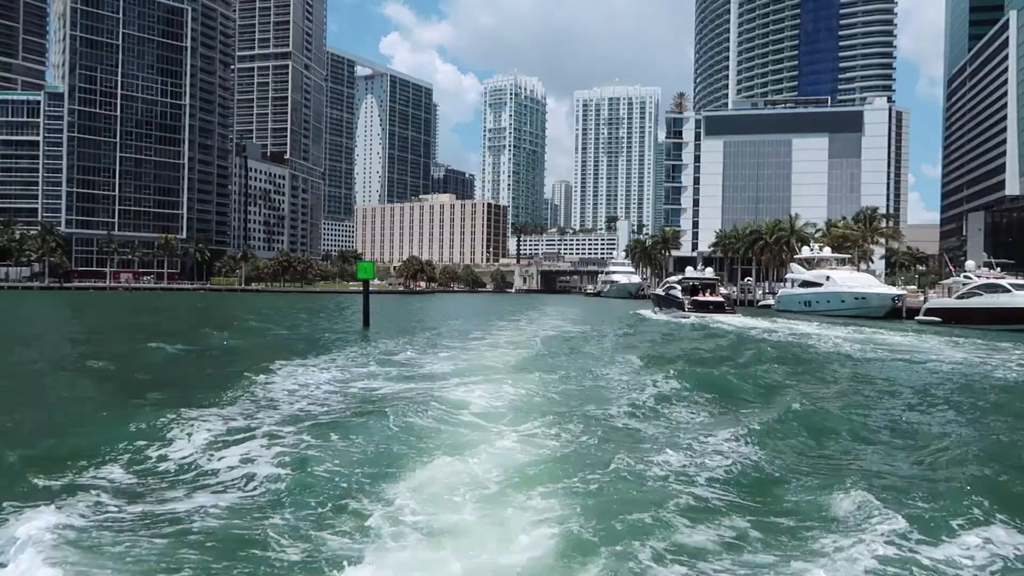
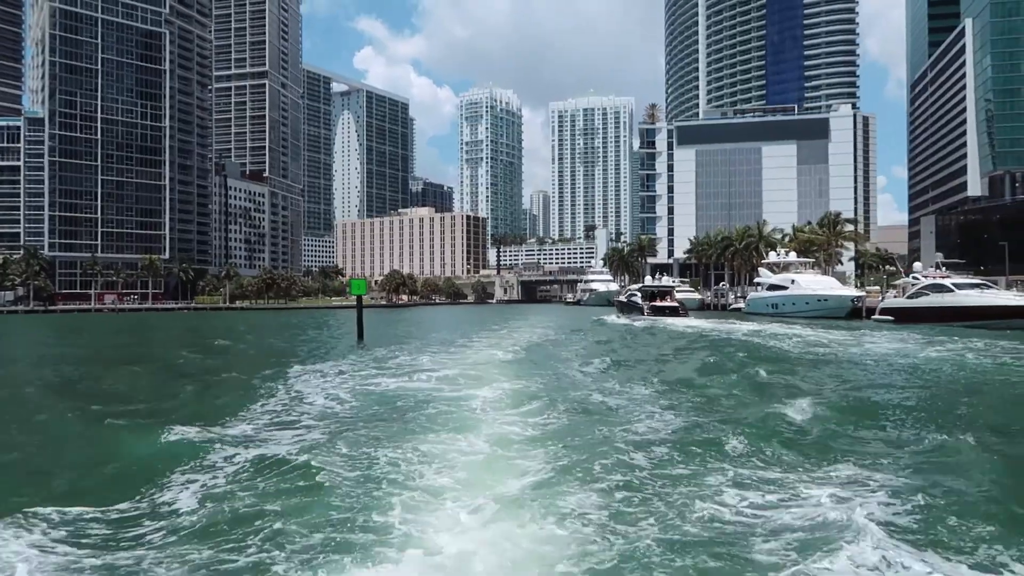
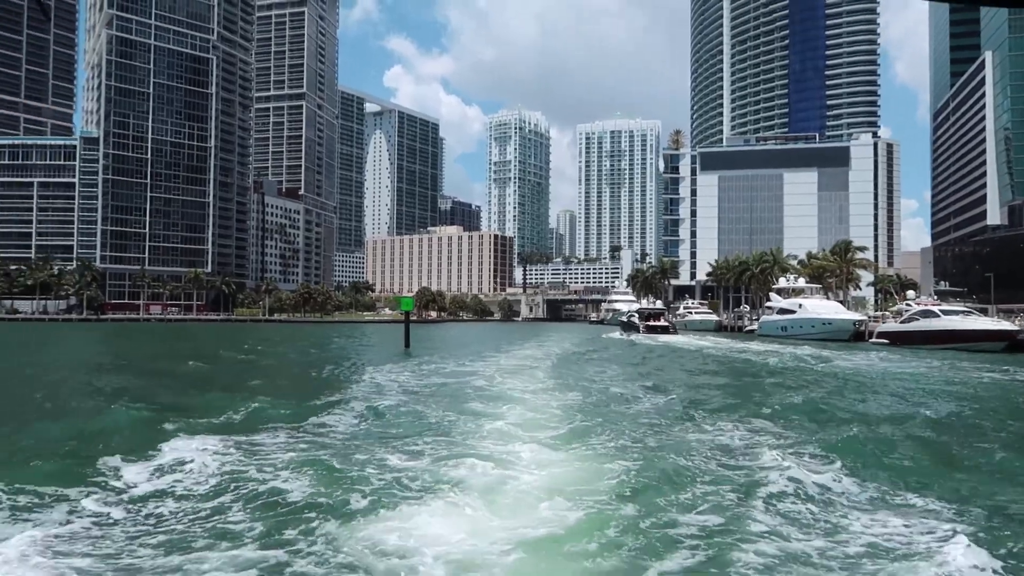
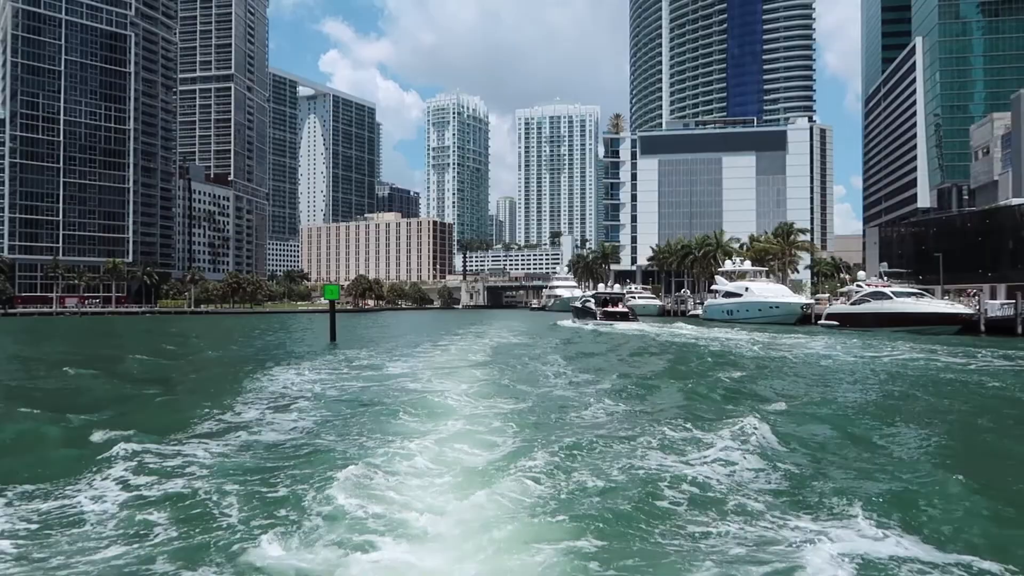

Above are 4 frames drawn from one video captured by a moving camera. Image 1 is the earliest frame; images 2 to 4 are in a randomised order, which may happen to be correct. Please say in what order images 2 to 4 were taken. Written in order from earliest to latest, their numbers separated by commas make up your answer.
2, 4, 3
